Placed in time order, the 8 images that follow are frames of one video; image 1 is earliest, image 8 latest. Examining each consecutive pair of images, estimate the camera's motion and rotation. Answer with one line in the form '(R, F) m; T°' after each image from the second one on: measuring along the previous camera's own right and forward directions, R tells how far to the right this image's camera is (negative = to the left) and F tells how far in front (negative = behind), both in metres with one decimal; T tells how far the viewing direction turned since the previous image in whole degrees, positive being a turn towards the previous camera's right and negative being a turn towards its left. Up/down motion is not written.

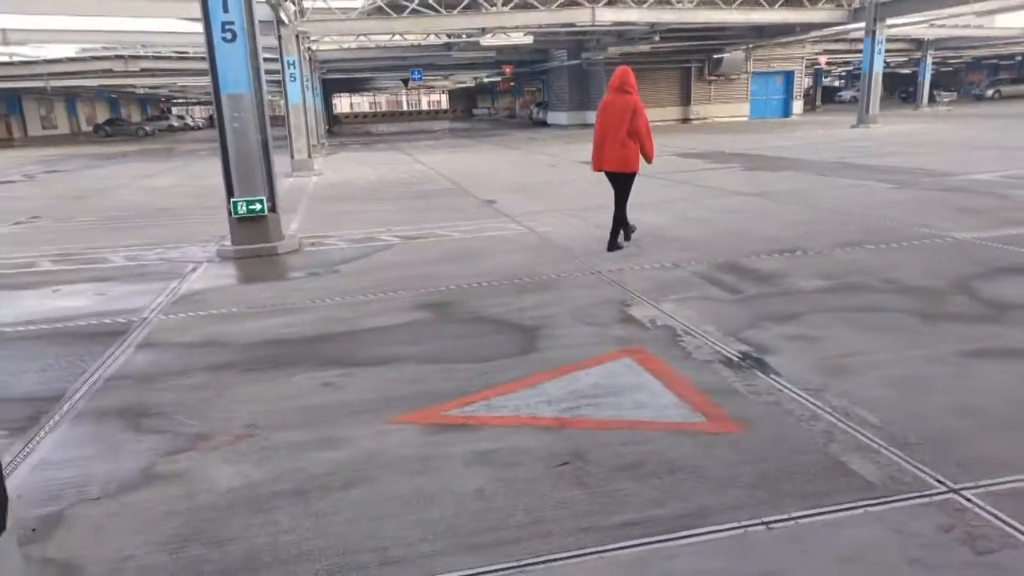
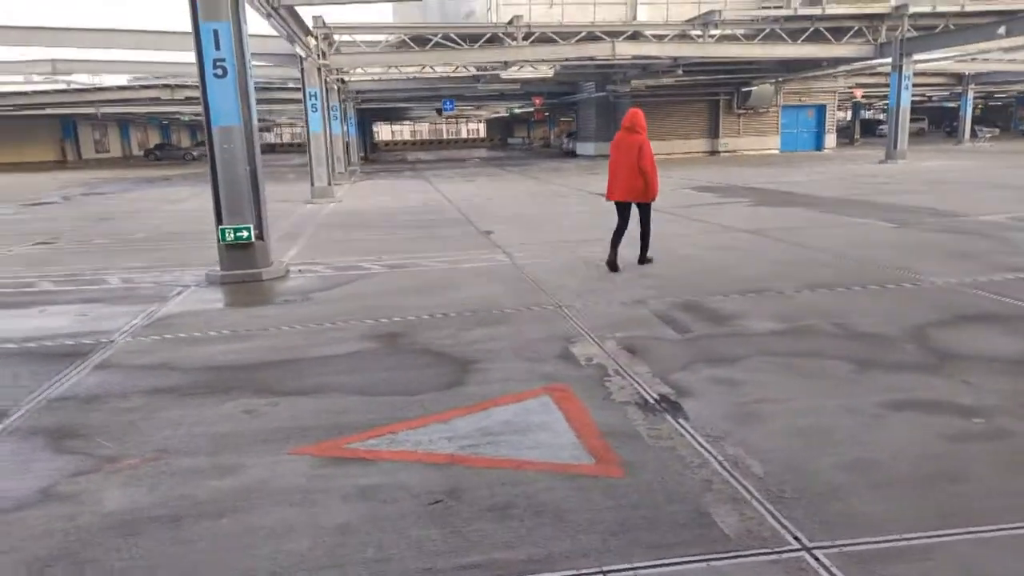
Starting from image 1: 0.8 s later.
(+0.7, 0.0) m; -3°
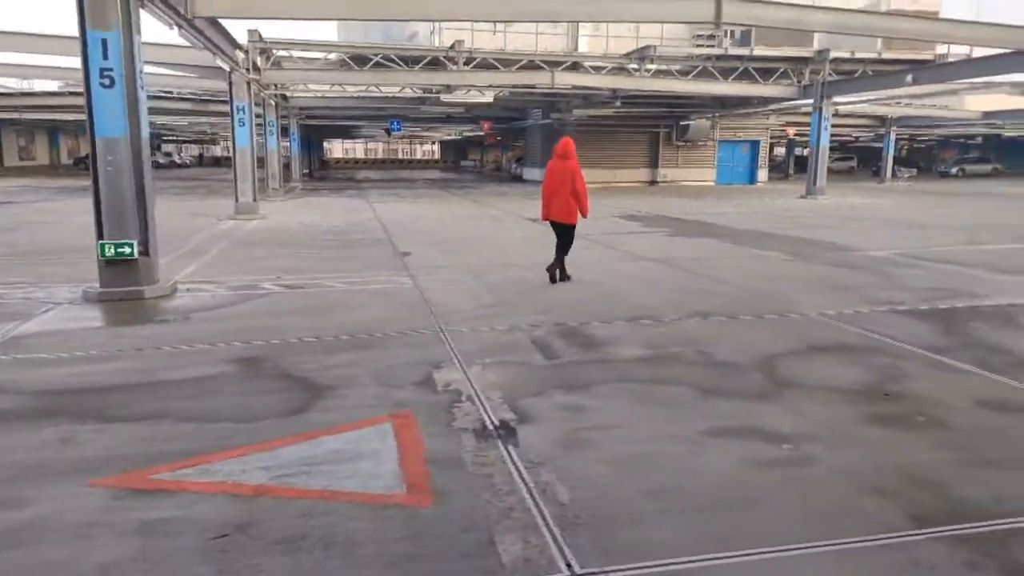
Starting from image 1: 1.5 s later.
(+0.7, 0.0) m; +4°
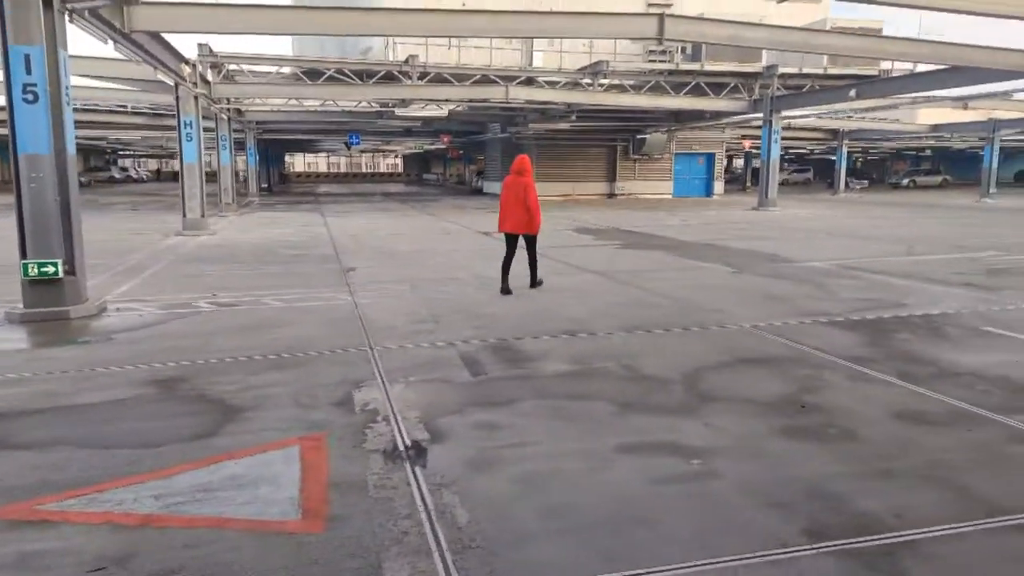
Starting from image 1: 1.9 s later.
(+0.3, 0.0) m; +3°
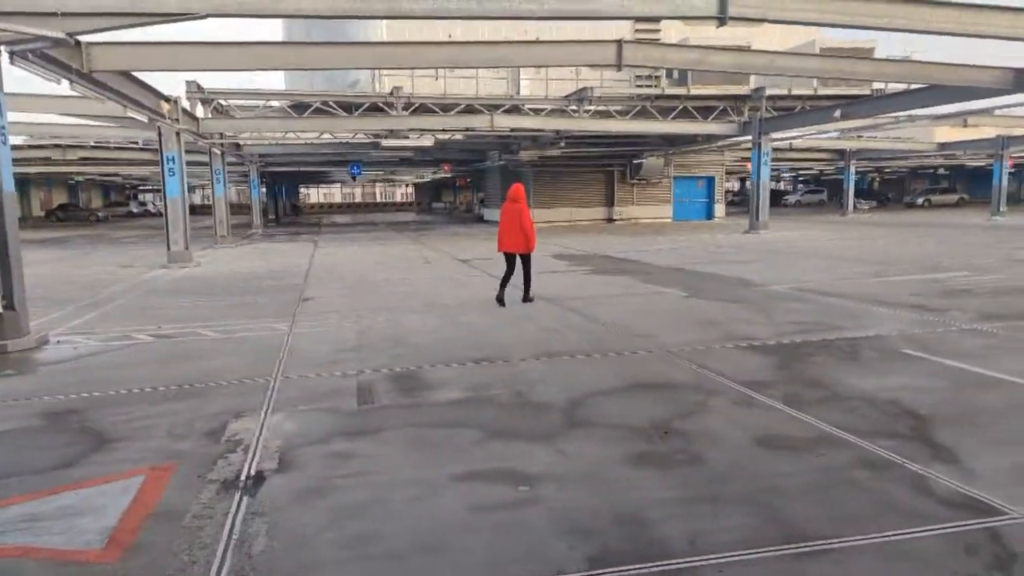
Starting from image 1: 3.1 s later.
(+1.1, 0.0) m; -1°
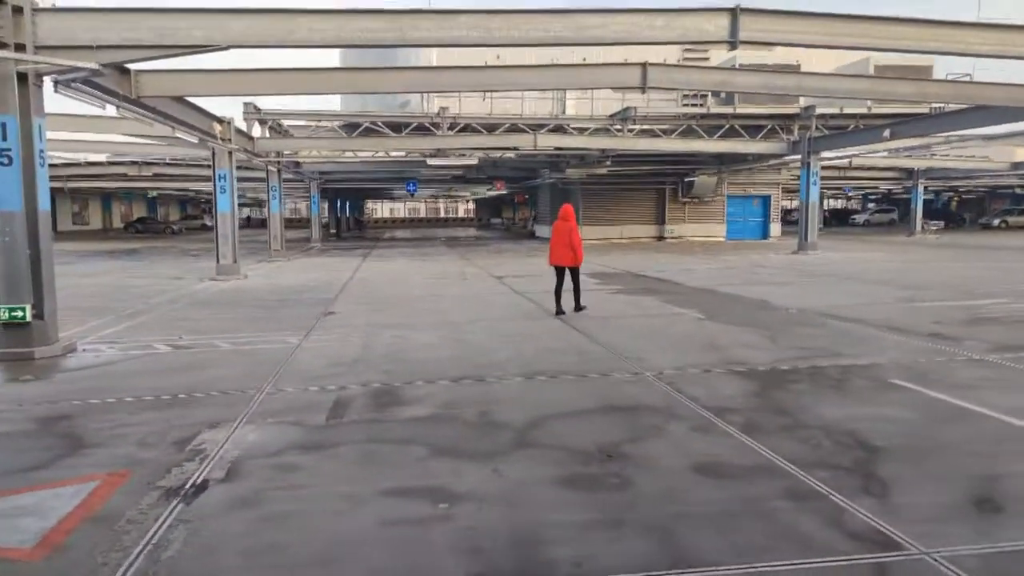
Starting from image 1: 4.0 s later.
(+0.8, -0.1) m; -5°
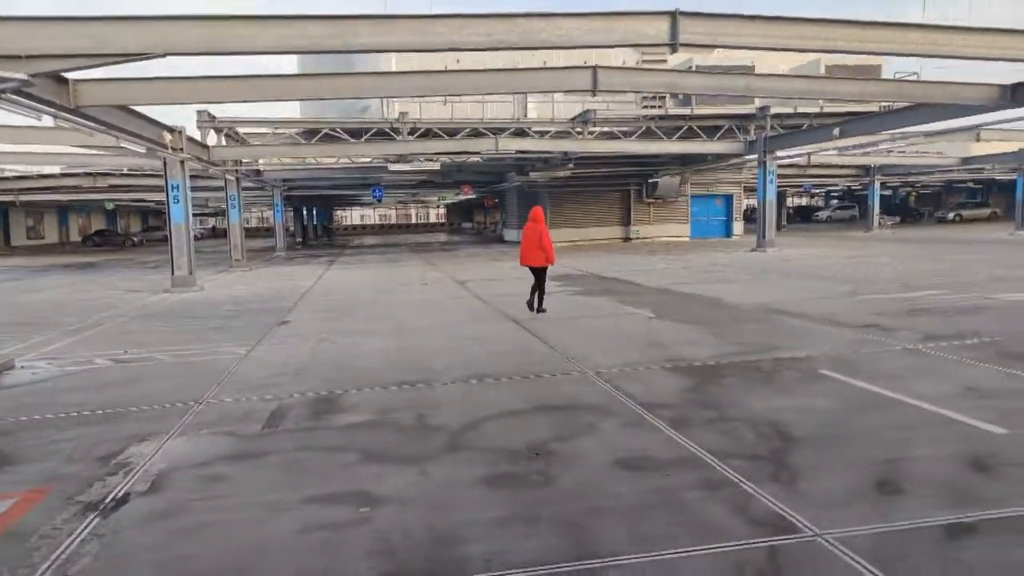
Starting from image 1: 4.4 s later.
(+0.3, -0.1) m; +2°
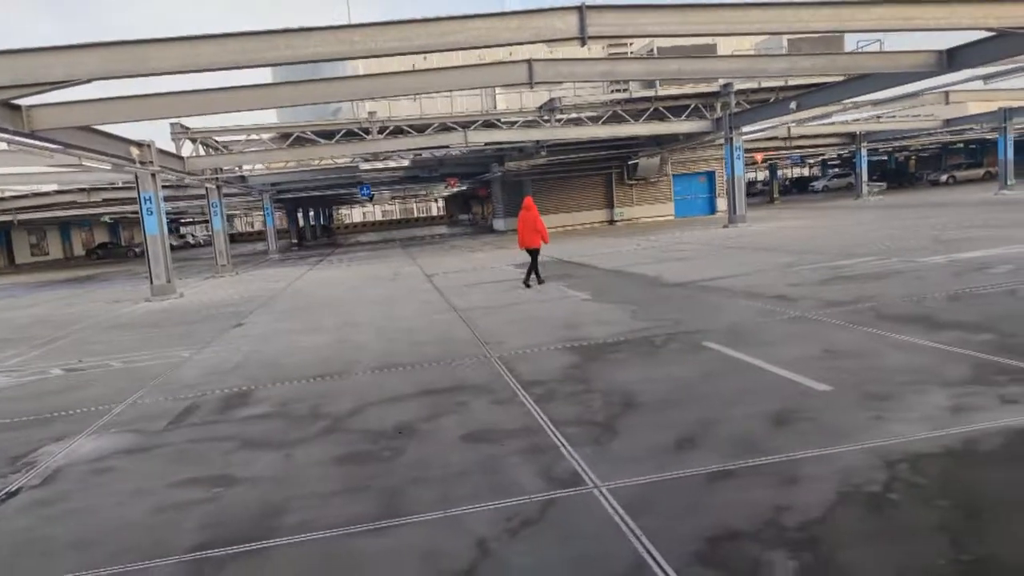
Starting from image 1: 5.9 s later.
(+1.2, -0.5) m; -1°
